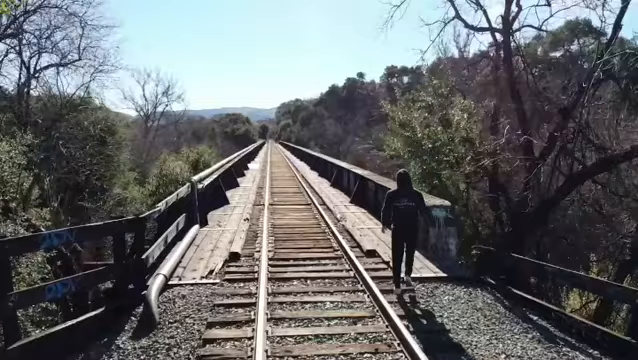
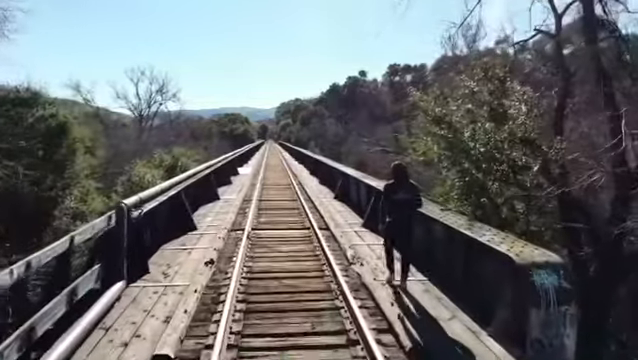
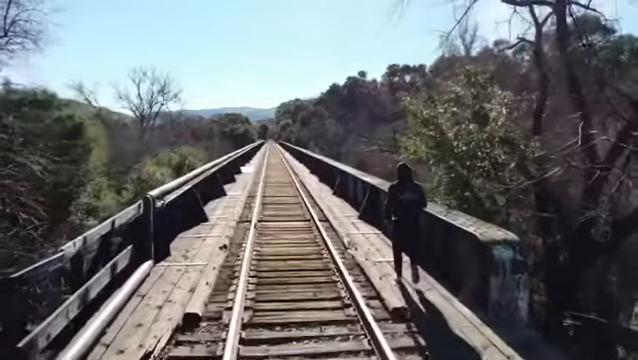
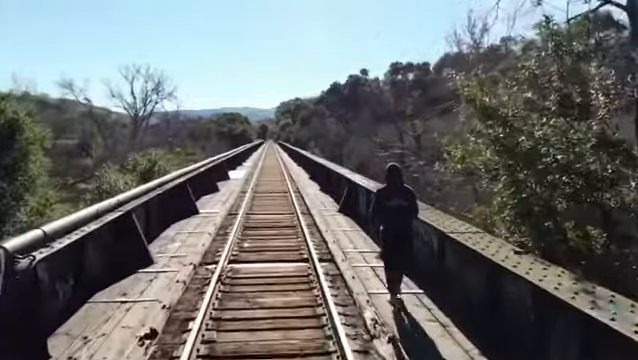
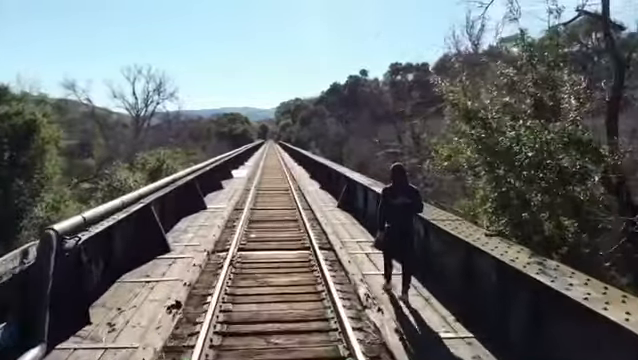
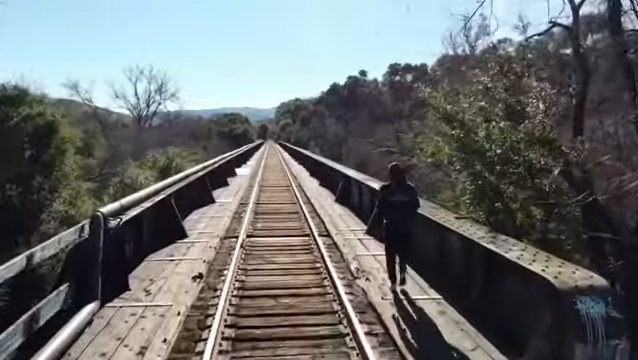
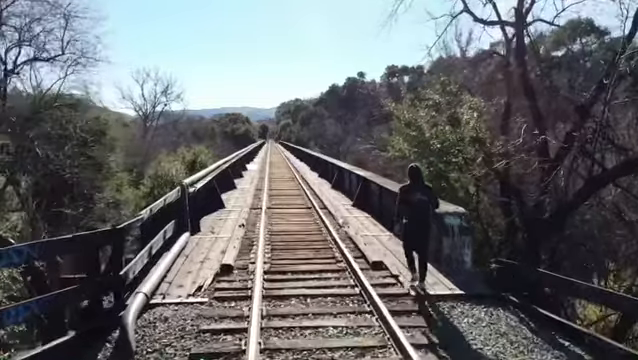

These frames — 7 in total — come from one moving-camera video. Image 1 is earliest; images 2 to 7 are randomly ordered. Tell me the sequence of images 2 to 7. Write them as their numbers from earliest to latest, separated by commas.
7, 3, 2, 6, 5, 4
